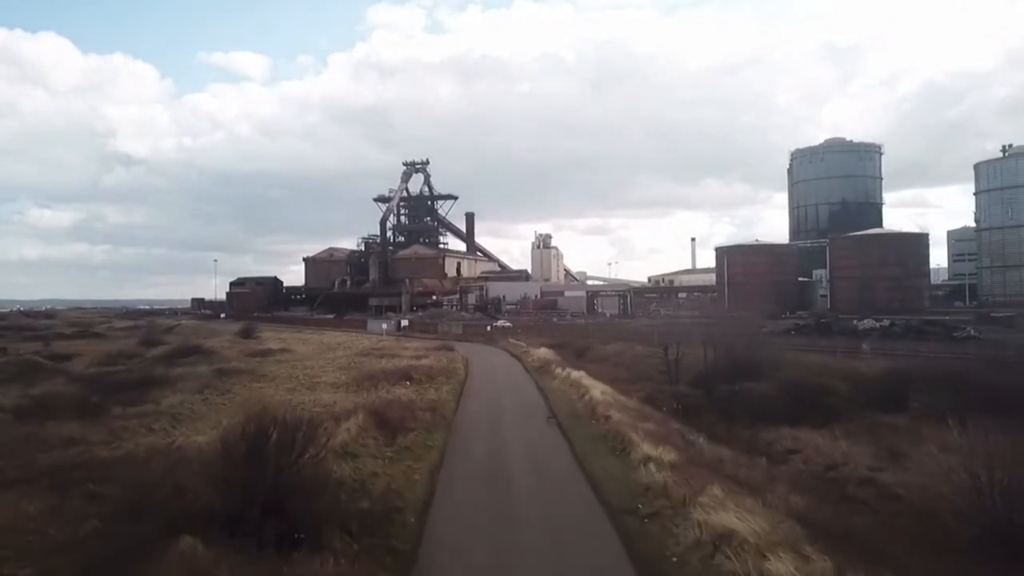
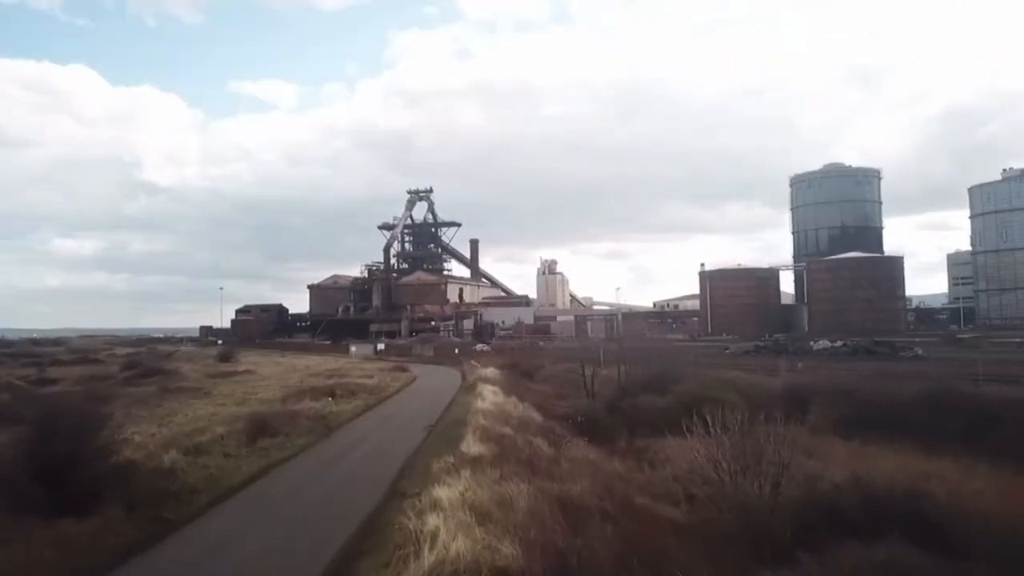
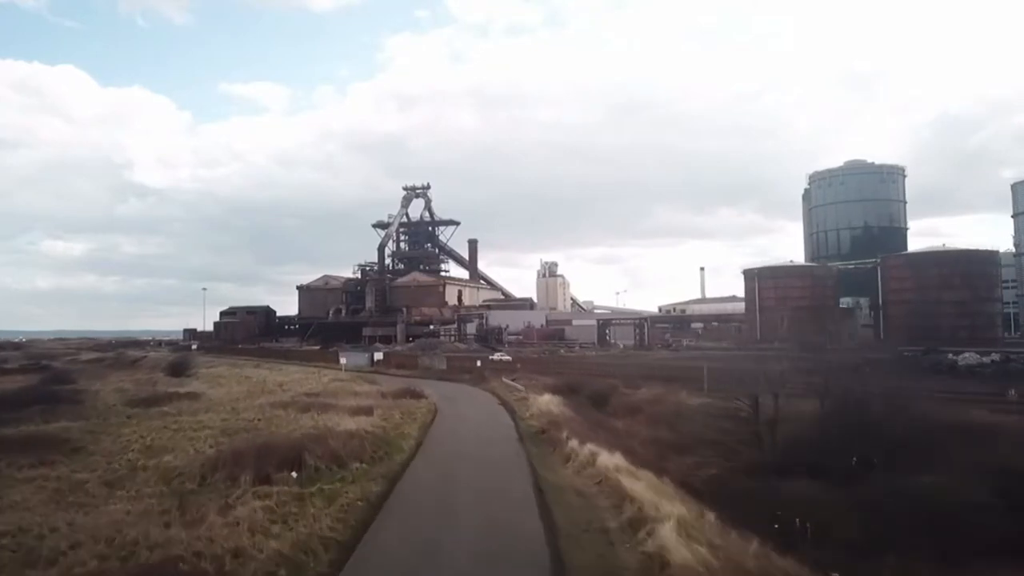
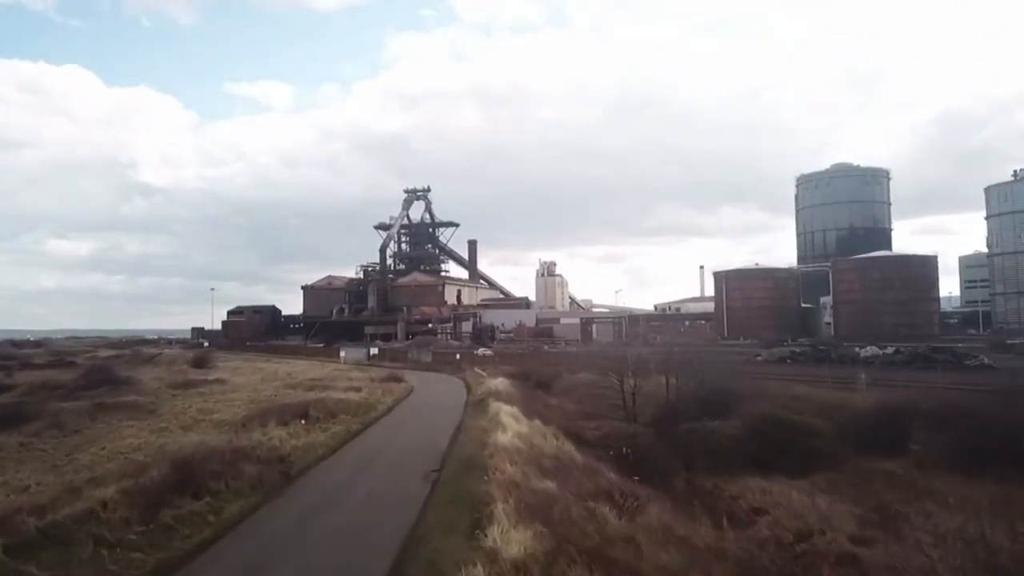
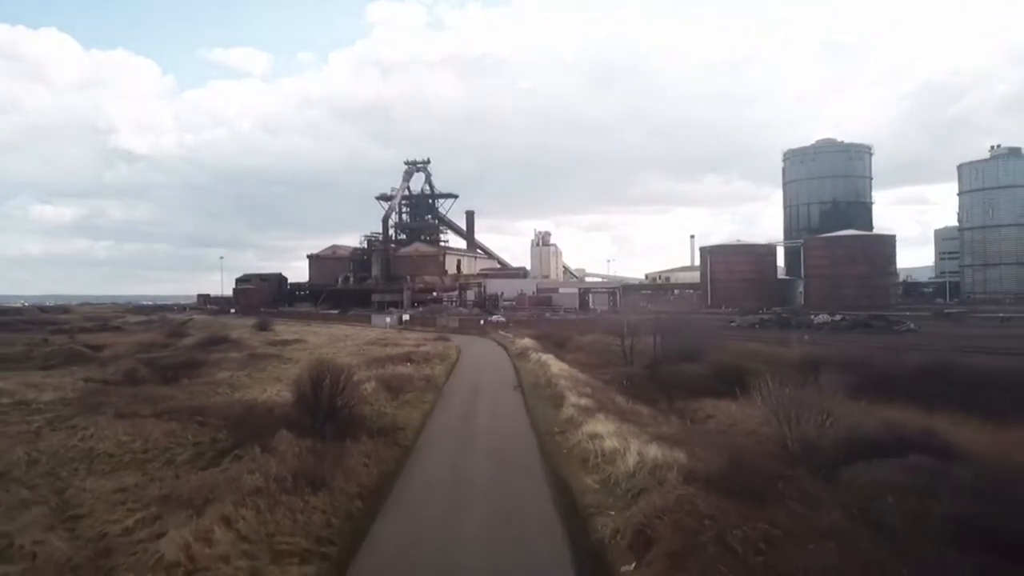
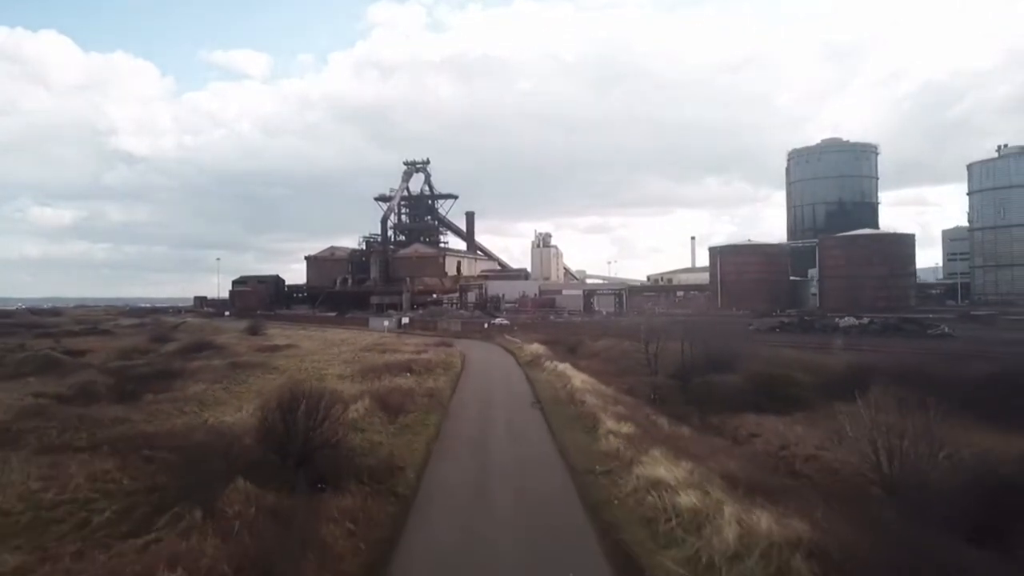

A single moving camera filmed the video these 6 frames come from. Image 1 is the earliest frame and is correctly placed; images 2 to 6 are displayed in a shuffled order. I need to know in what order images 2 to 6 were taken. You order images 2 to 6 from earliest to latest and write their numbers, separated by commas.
6, 5, 2, 4, 3
